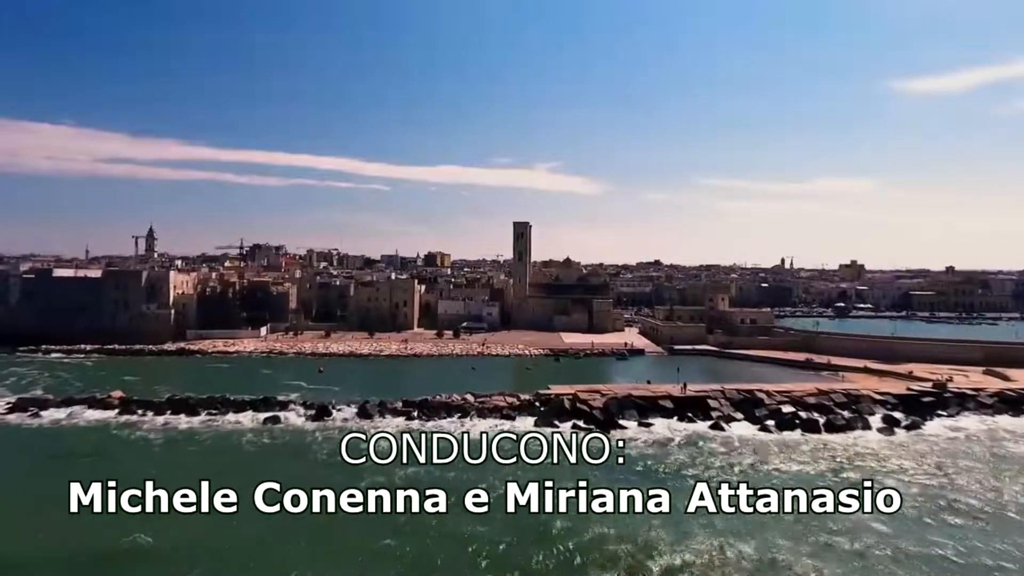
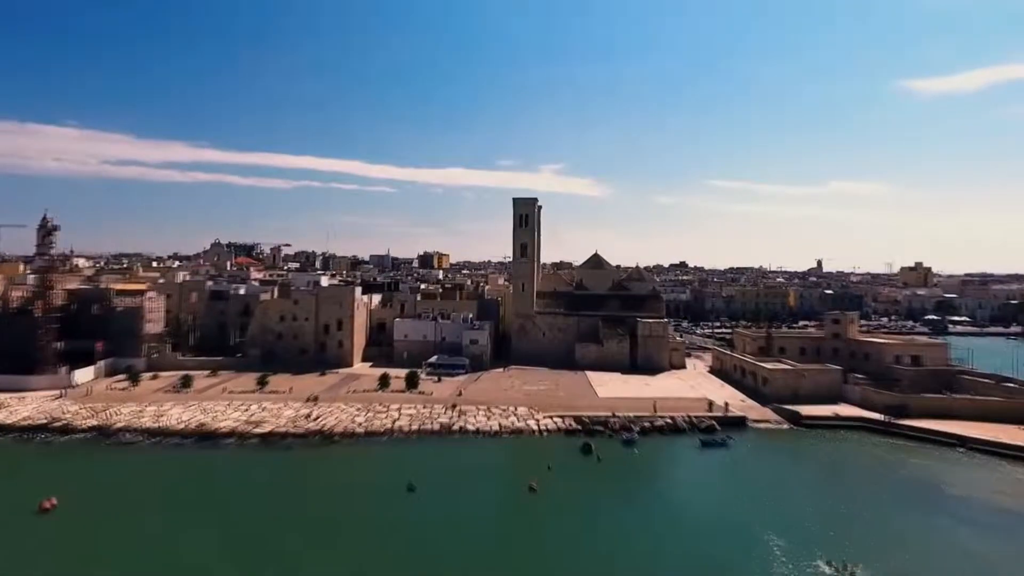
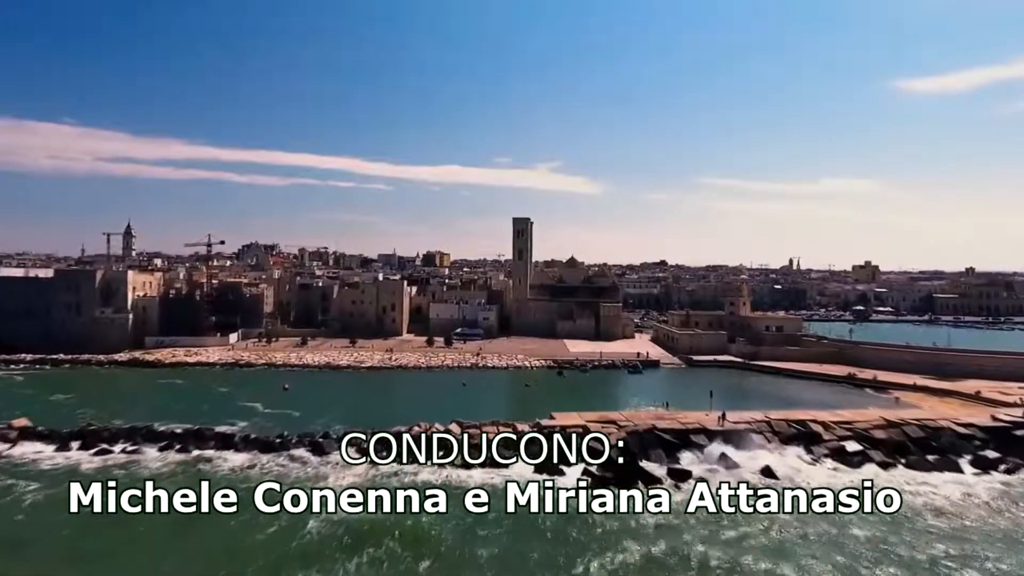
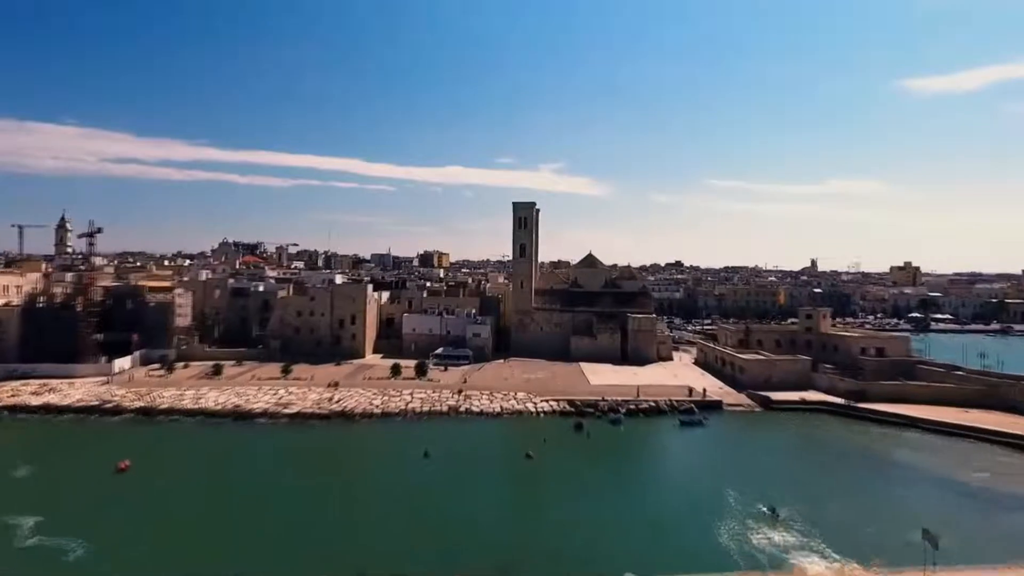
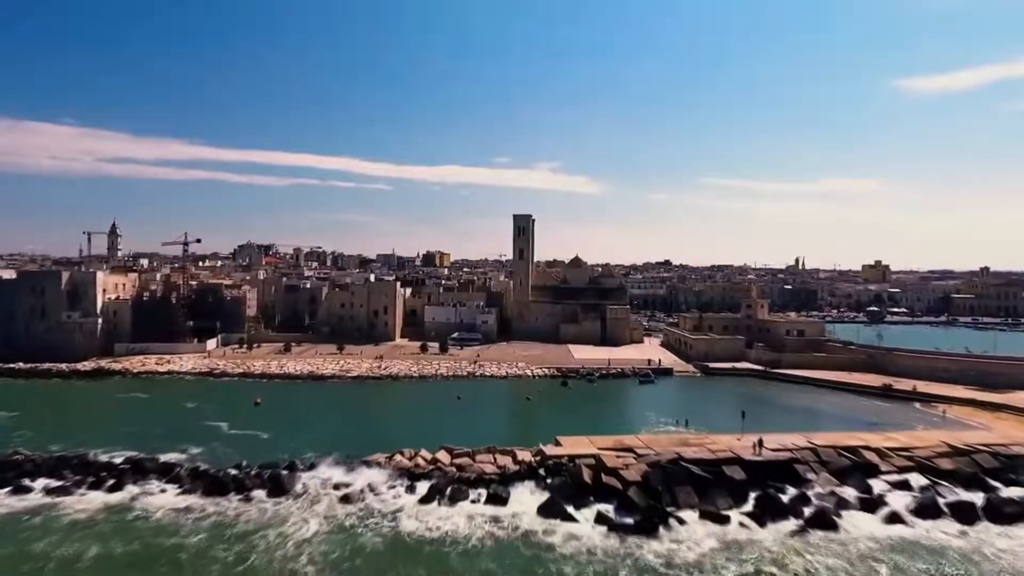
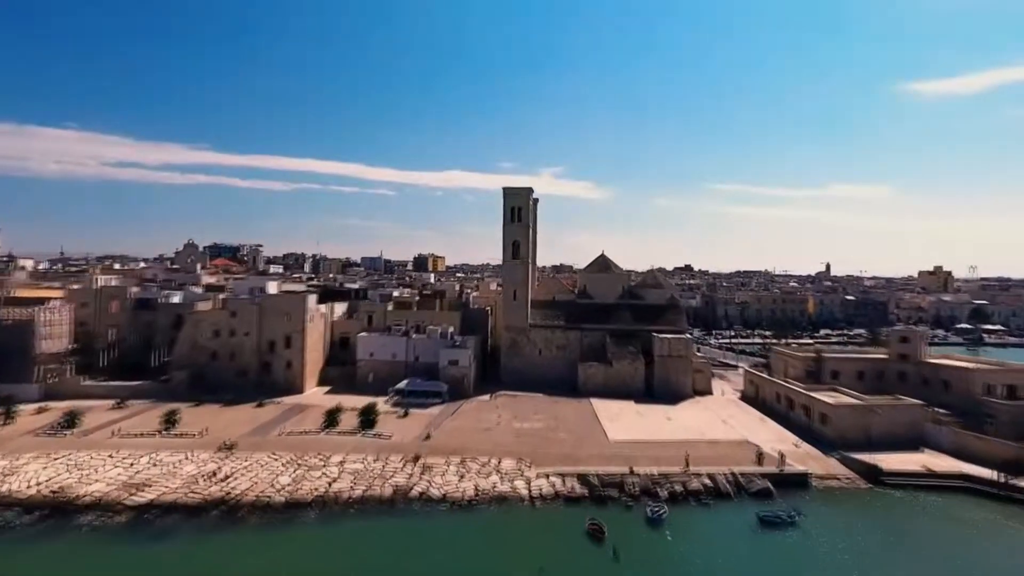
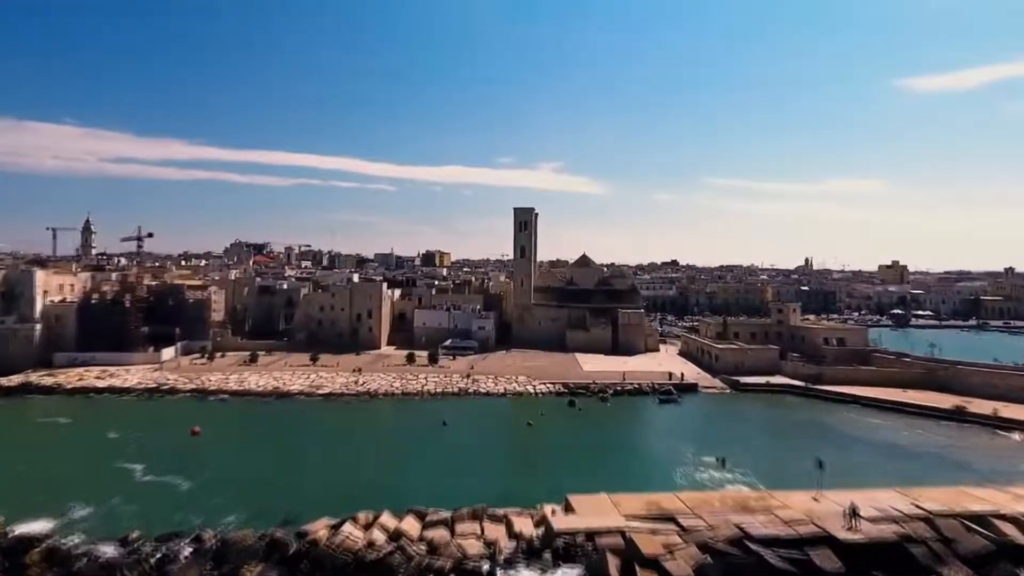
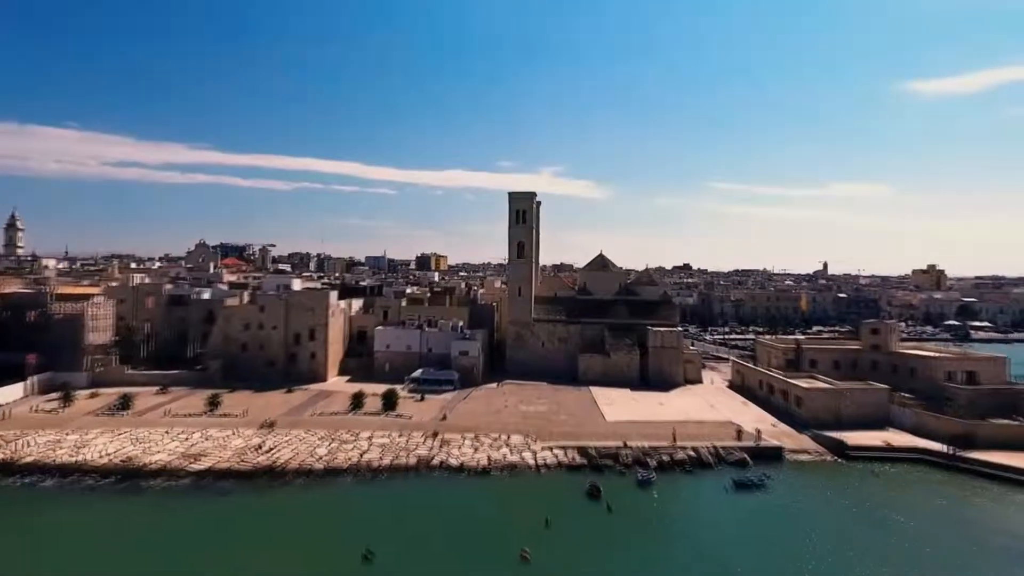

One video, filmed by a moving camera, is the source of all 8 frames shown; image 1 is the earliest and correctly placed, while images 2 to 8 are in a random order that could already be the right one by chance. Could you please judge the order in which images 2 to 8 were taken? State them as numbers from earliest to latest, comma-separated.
3, 5, 7, 4, 2, 8, 6
